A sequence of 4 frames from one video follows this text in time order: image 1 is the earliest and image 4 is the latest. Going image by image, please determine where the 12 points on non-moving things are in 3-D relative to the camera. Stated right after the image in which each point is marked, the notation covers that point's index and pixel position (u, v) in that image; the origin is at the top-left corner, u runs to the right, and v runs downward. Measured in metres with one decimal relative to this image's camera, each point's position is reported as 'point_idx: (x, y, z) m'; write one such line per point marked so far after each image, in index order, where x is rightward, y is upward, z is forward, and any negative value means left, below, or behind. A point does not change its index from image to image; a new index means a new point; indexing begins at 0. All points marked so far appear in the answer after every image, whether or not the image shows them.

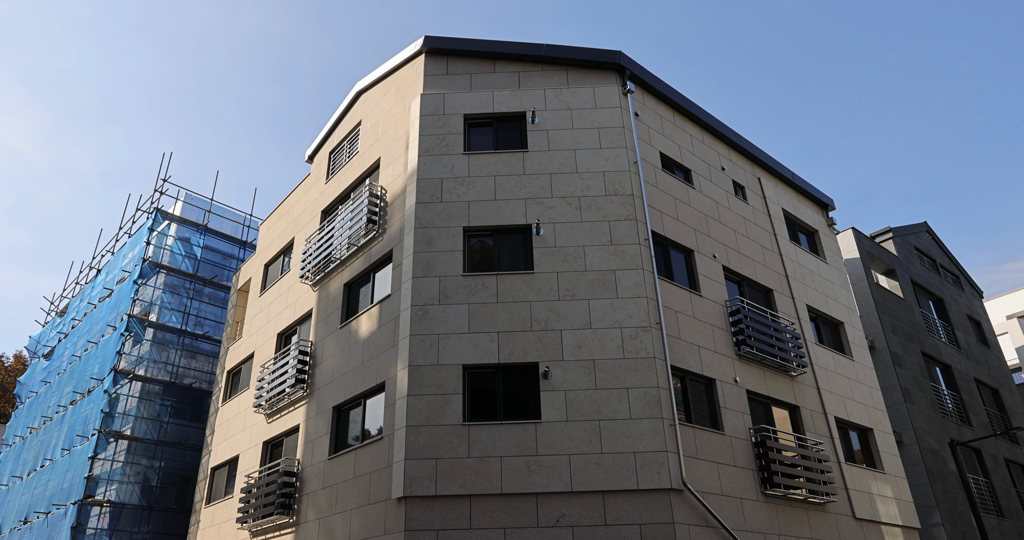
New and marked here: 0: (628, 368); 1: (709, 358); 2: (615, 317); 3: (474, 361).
0: (+2.4, -2.1, +14.5) m
1: (+4.6, -2.0, +16.1) m
2: (+2.2, -1.0, +15.0) m
3: (-0.8, -1.9, +14.6) m
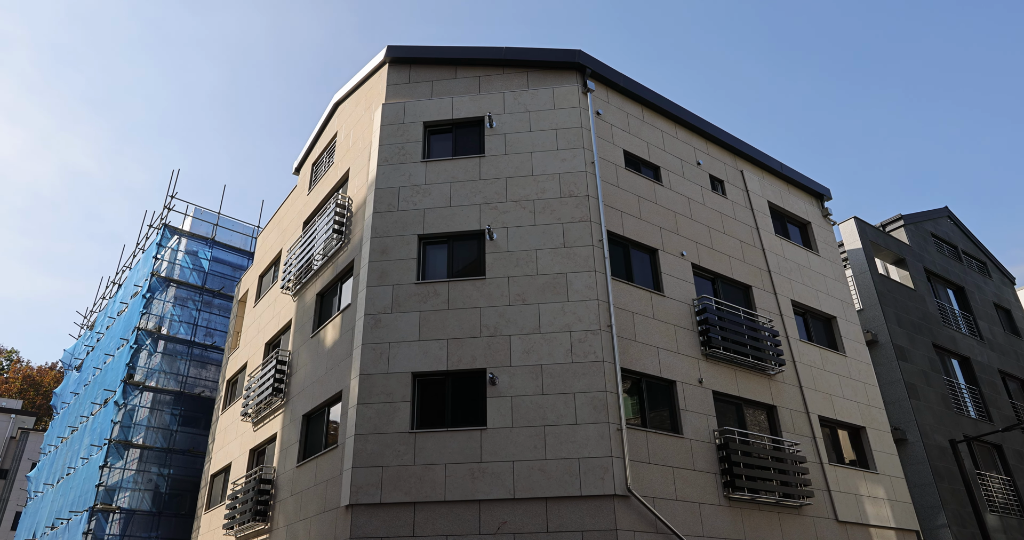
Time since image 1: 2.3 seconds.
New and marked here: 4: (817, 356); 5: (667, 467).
0: (+1.3, -2.1, +14.3) m
1: (+3.6, -2.0, +15.7) m
2: (+1.1, -1.1, +14.9) m
3: (-1.9, -2.1, +14.7) m
4: (+8.6, -2.4, +19.4) m
5: (+3.2, -4.1, +14.3) m
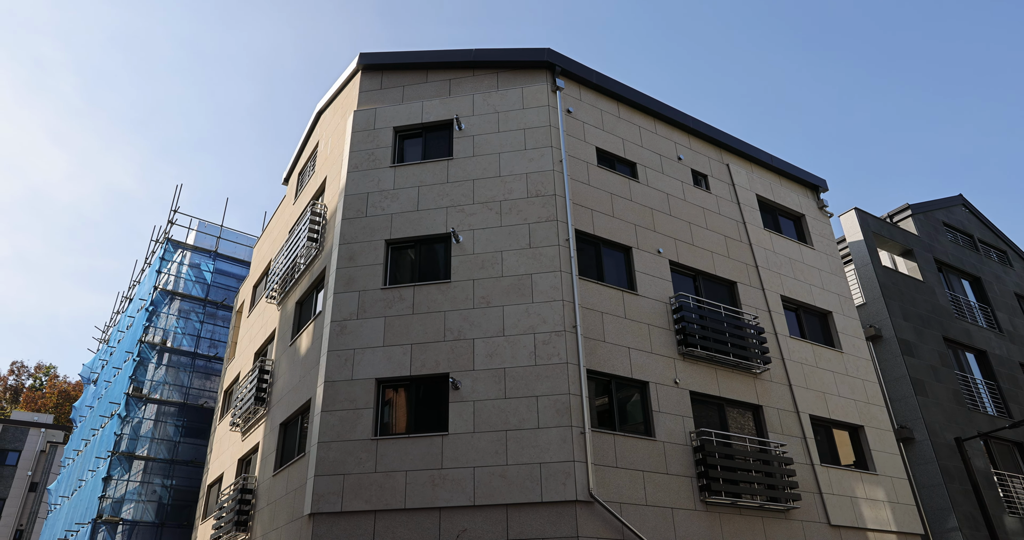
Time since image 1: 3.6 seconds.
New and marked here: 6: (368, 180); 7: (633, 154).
0: (+0.6, -2.1, +14.0) m
1: (+2.9, -2.0, +15.3) m
2: (+0.4, -1.1, +14.6) m
3: (-2.6, -2.2, +14.5) m
4: (+8.1, -2.2, +18.7) m
5: (+2.5, -4.0, +13.9) m
6: (-3.6, +2.2, +17.0) m
7: (+3.2, +3.1, +18.4) m
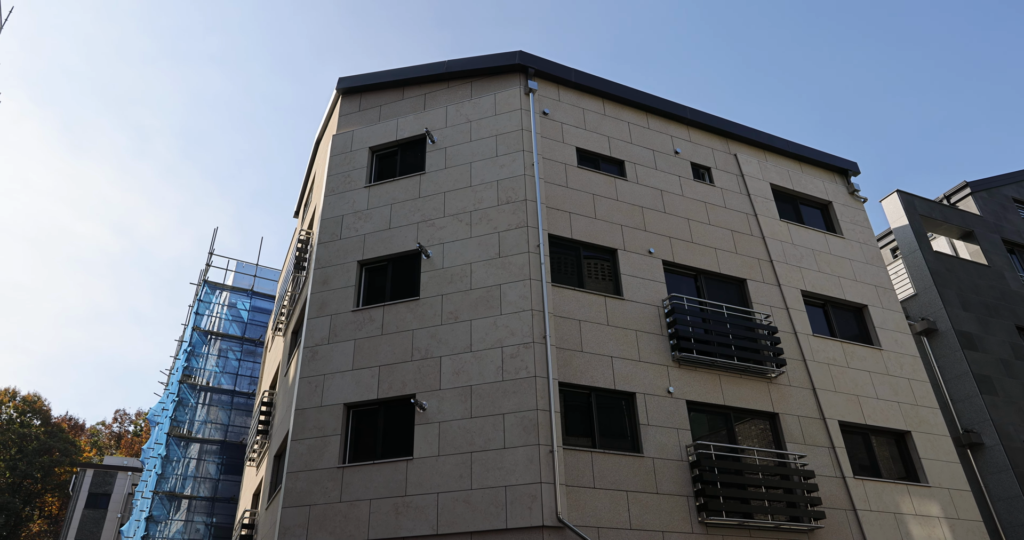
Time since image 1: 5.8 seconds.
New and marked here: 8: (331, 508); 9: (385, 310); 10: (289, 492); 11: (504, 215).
0: (-0.1, -2.3, +13.1) m
1: (+2.3, -2.0, +14.0) m
2: (-0.3, -1.3, +13.7) m
3: (-3.2, -2.6, +14.0) m
4: (+7.9, -2.0, +16.7) m
5: (+1.9, -4.0, +12.6) m
6: (-4.1, +1.7, +16.7) m
7: (+2.7, +3.0, +17.3) m
8: (-3.4, -4.5, +13.0) m
9: (-2.7, -0.9, +14.8) m
10: (-4.3, -4.3, +13.4) m
11: (-0.2, +1.2, +15.0) m
